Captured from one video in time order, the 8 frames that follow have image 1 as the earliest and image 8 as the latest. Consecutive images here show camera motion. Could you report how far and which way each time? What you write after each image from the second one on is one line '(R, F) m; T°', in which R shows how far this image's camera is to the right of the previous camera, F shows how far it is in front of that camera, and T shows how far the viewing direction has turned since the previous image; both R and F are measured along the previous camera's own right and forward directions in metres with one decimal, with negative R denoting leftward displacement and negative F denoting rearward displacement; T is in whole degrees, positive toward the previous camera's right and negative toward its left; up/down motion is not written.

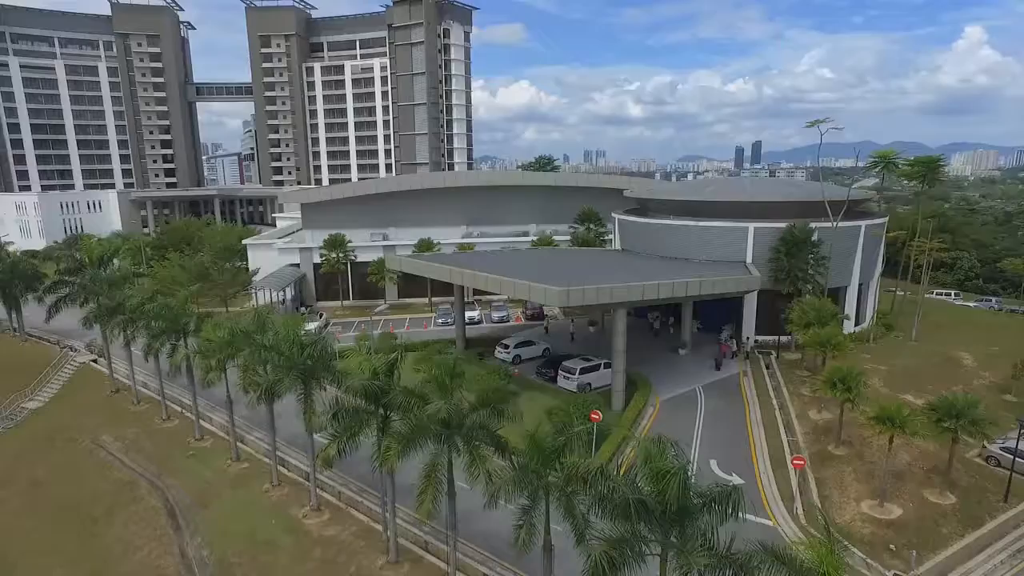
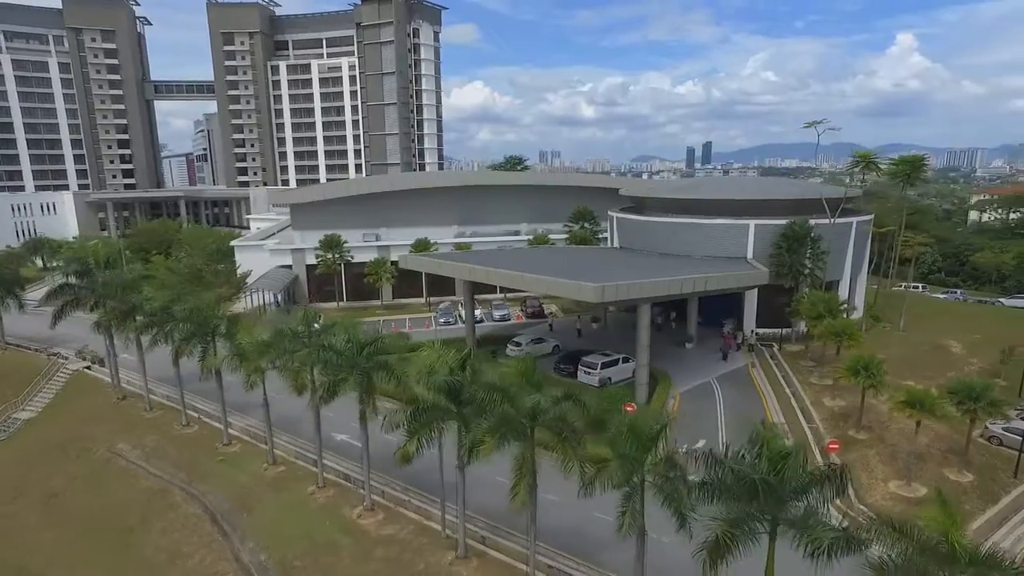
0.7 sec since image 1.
(-3.0, -0.2) m; +4°
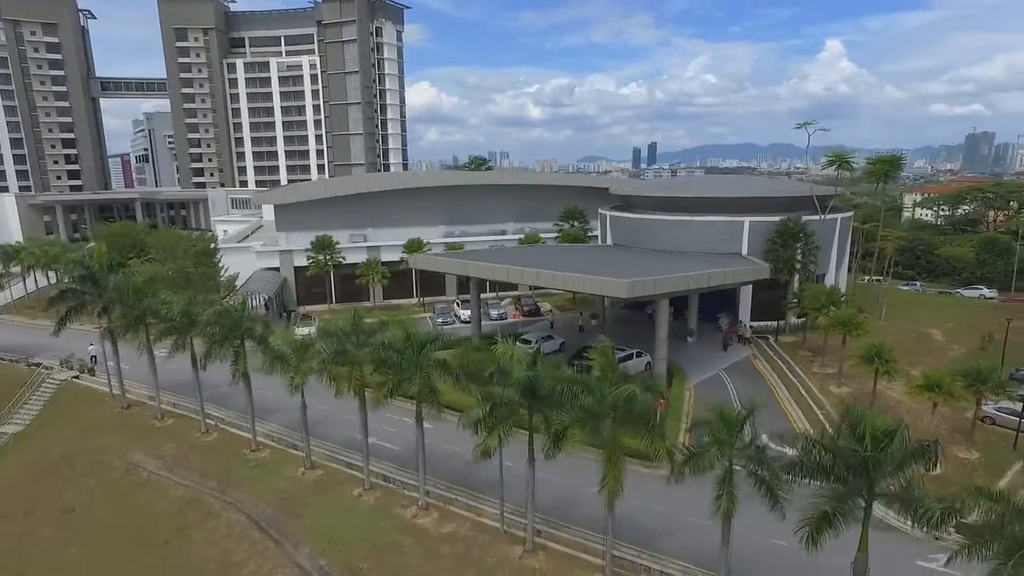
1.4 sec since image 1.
(-3.2, -0.1) m; +5°
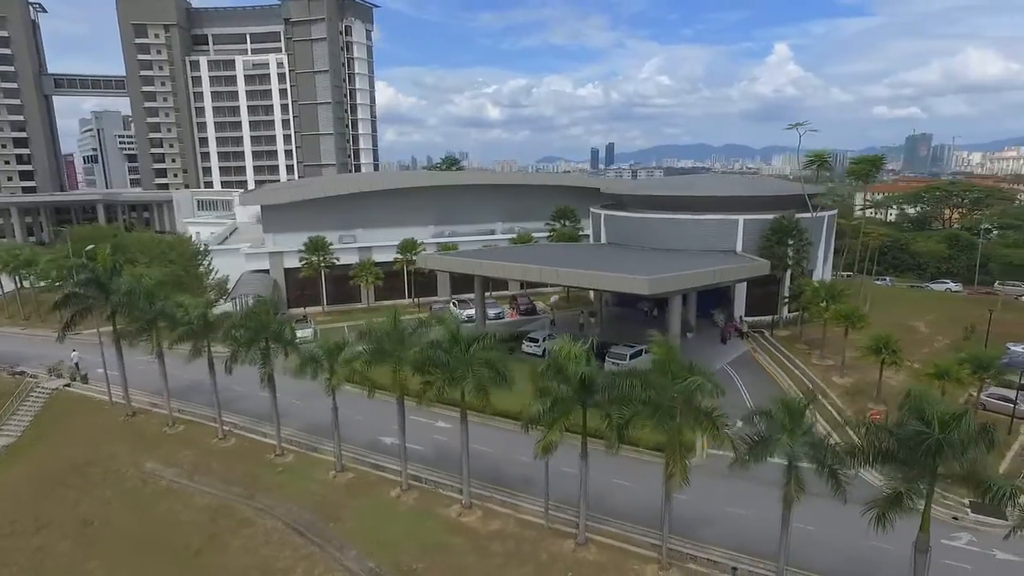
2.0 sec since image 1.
(-2.5, -0.1) m; +4°
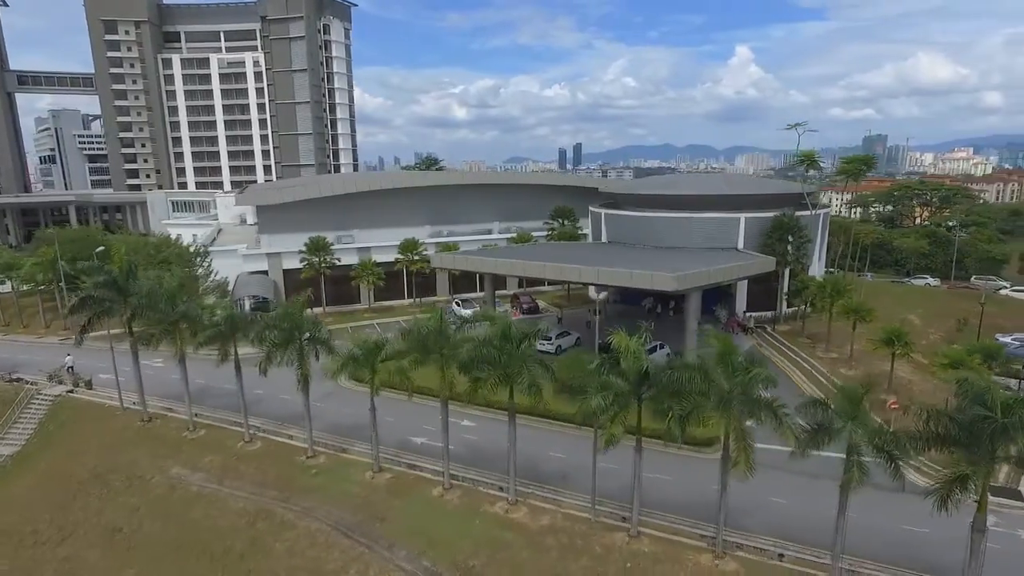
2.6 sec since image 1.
(-2.4, -0.1) m; +3°
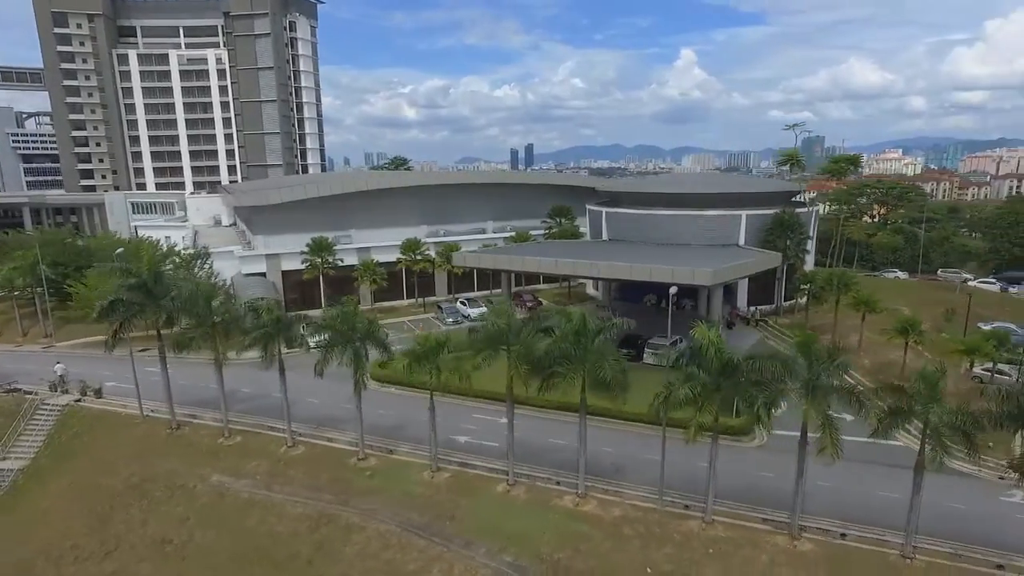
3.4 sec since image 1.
(-3.6, 0.0) m; +4°
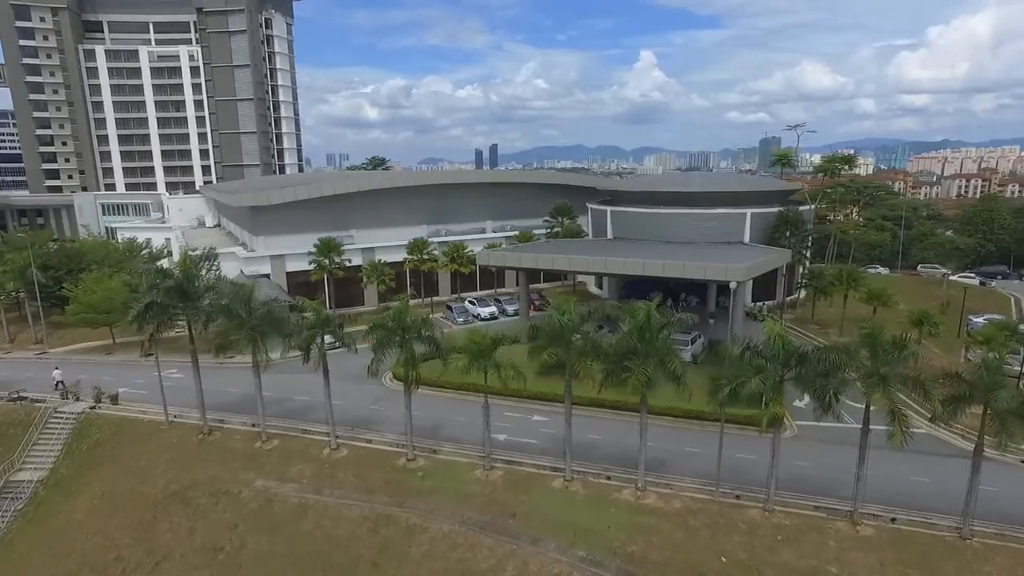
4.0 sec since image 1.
(-3.0, 0.0) m; +3°
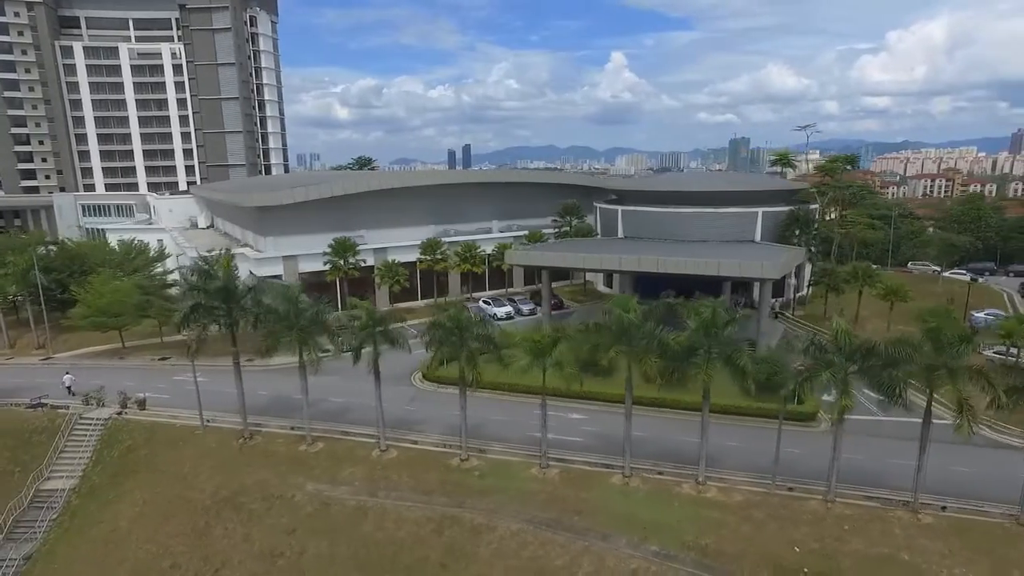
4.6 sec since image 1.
(-2.9, 0.0) m; +2°
